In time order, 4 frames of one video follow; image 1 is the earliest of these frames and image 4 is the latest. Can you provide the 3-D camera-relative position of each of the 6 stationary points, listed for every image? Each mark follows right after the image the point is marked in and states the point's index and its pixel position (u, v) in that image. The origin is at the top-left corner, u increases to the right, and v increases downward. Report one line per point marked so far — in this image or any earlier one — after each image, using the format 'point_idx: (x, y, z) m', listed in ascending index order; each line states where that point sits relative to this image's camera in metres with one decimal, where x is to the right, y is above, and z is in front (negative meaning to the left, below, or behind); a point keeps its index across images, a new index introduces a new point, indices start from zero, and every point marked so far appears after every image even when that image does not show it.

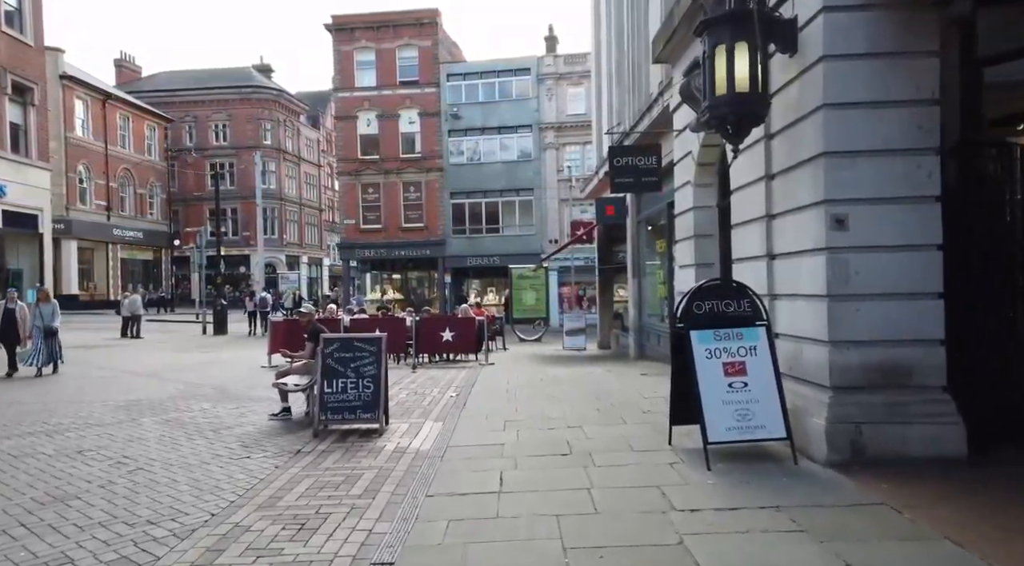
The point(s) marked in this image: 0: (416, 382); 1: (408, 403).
0: (-1.8, -1.8, +13.8) m
1: (-1.4, -1.7, +10.5) m
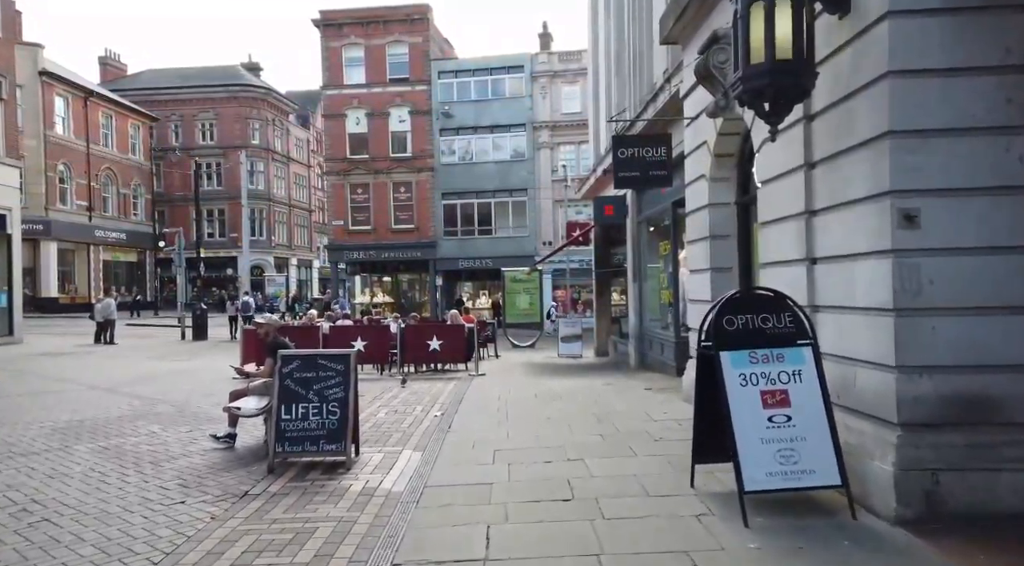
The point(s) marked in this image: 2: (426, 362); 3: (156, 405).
0: (-1.9, -1.9, +12.6) m
1: (-1.6, -1.8, +9.3) m
2: (-1.8, -1.7, +16.1) m
3: (-5.4, -1.9, +11.5) m
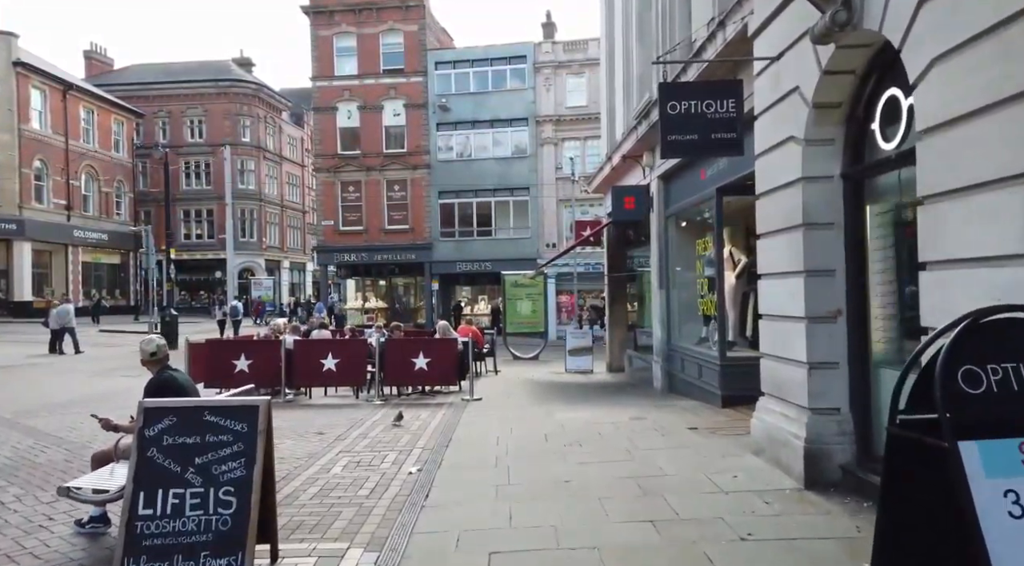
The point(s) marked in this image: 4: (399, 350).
0: (-1.9, -2.0, +9.9) m
1: (-1.5, -1.8, +6.6) m
2: (-1.8, -1.8, +13.4) m
3: (-5.4, -1.9, +8.7) m
4: (-2.0, -1.2, +13.4) m
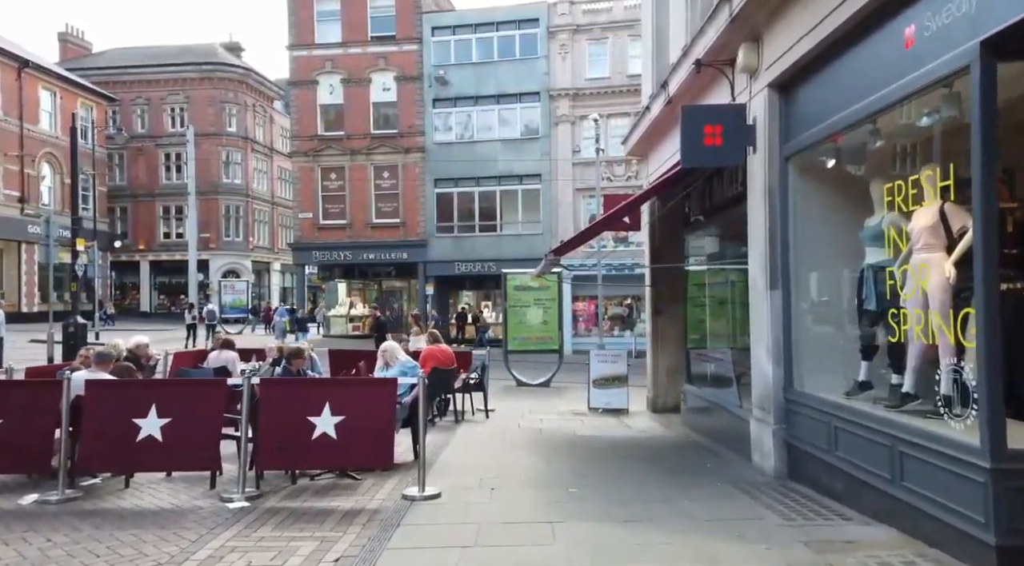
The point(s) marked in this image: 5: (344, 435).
0: (-2.1, -1.9, +3.6) m
1: (-1.8, -1.7, +0.3) m
2: (-1.9, -1.7, +7.2) m
3: (-5.6, -1.8, +2.6) m
4: (-2.1, -1.1, +7.2) m
5: (-1.6, -1.4, +7.2) m
